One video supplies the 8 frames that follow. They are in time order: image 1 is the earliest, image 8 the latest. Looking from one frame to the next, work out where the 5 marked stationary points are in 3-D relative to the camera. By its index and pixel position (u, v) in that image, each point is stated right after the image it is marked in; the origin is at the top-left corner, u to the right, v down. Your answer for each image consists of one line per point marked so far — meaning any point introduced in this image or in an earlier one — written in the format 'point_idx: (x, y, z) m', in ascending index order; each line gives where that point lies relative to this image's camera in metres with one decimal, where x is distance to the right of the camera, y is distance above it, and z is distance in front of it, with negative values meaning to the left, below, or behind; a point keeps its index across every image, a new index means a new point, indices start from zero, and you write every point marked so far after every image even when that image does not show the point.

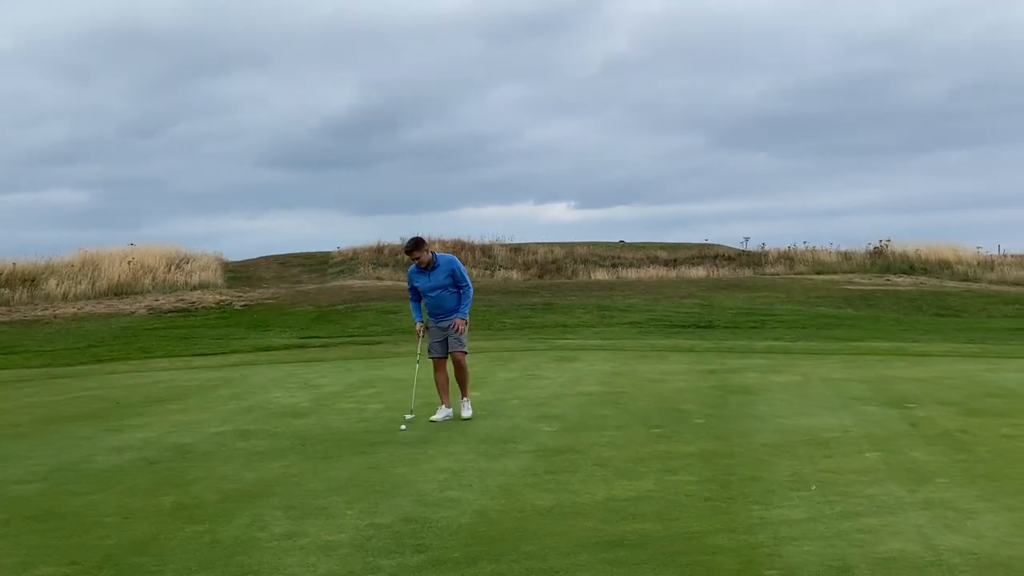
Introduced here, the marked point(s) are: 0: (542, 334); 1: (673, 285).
0: (+0.5, -0.7, +12.8) m
1: (+3.4, 0.0, +18.5) m
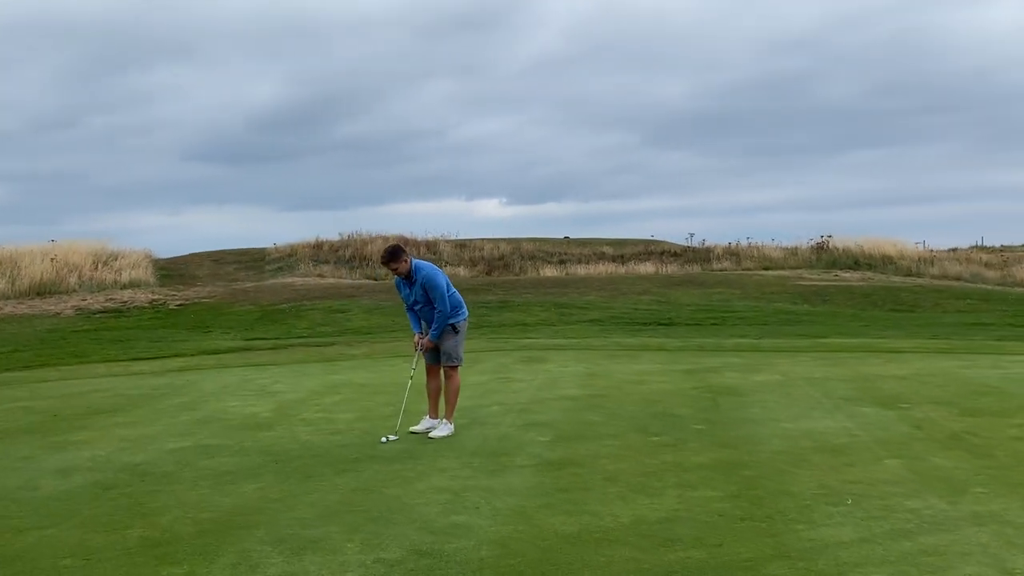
0: (-0.1, -0.7, +12.3) m
1: (+2.4, +0.1, +18.3) m
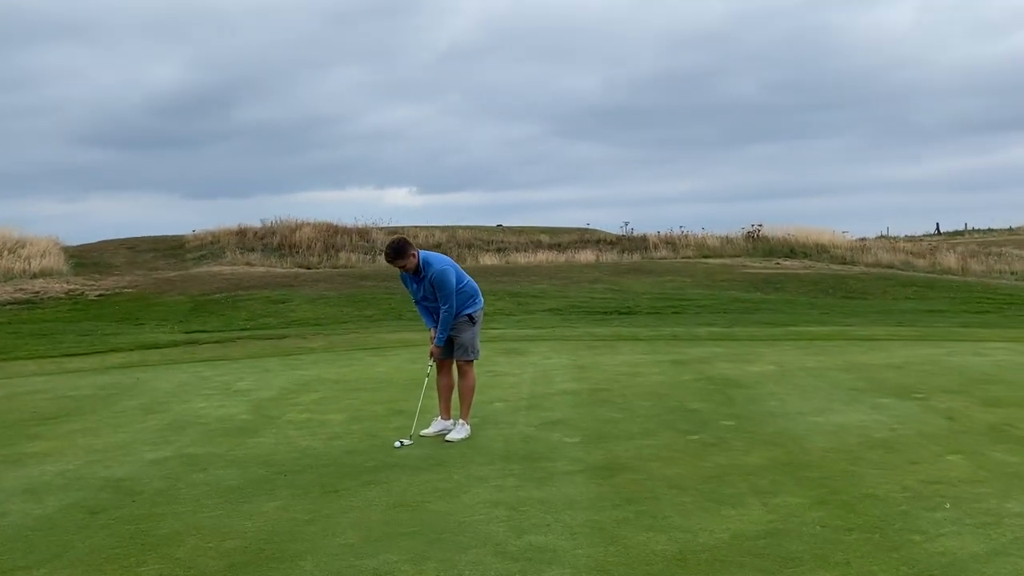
0: (-0.6, -0.5, +11.8) m
1: (+1.3, +0.3, +17.9) m
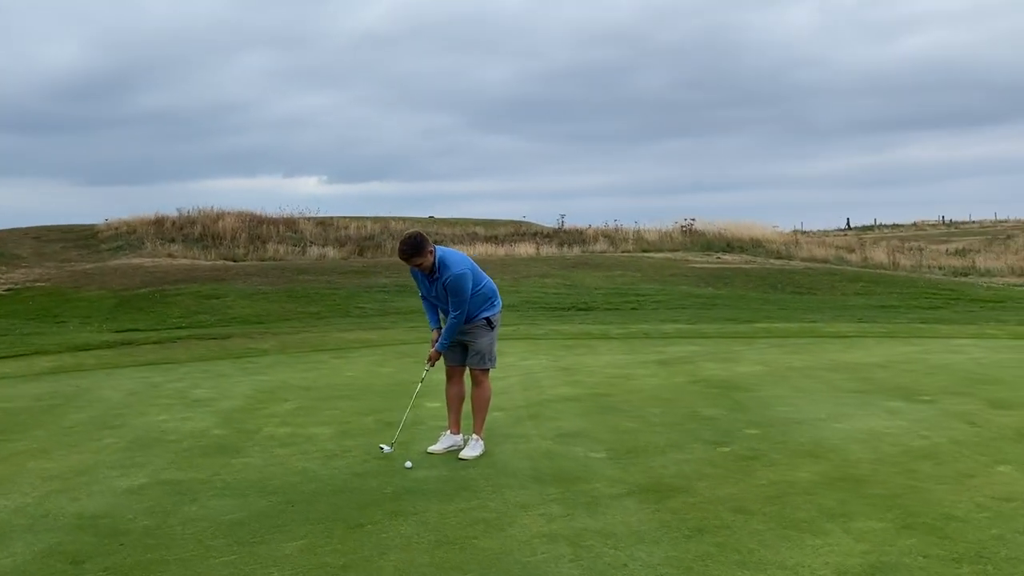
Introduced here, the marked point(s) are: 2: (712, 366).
0: (-1.1, -0.5, +11.2) m
1: (+0.1, +0.4, +17.5) m
2: (+1.8, -0.7, +7.9) m
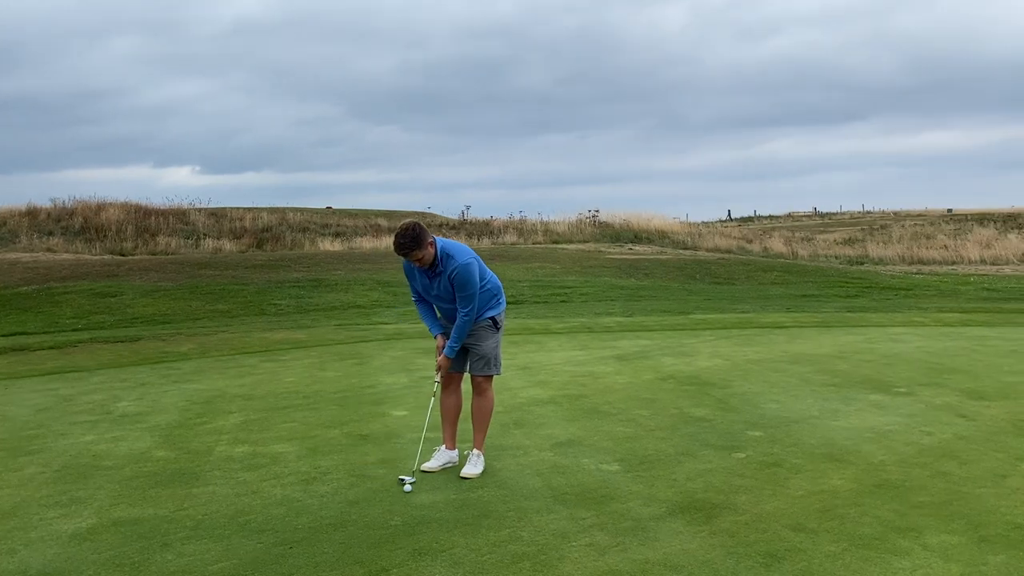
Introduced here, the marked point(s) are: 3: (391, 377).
0: (-2.0, -0.4, +10.5) m
1: (-1.5, +0.6, +16.9) m
2: (+1.4, -0.6, +7.7) m
3: (-1.0, -0.7, +6.9) m
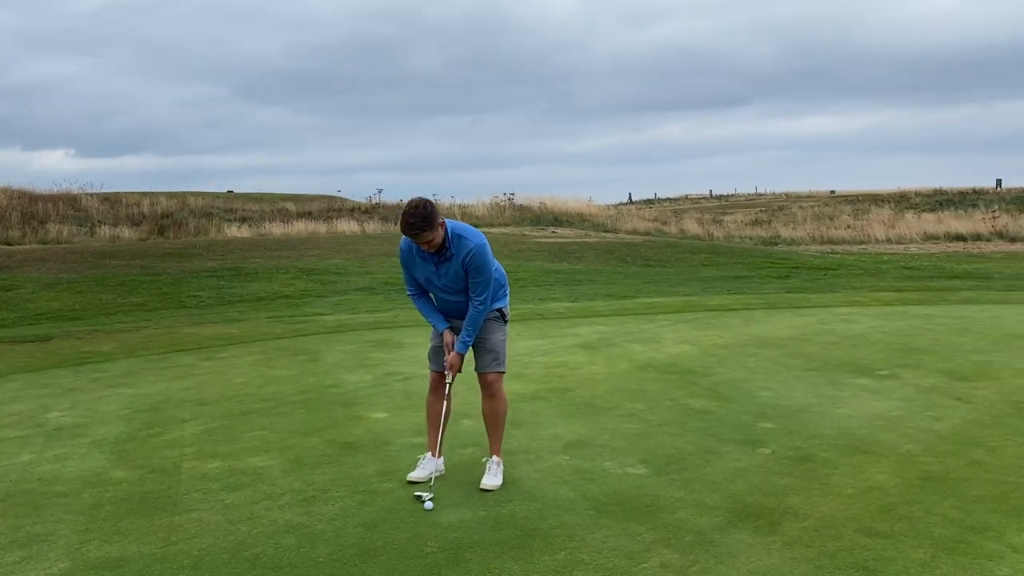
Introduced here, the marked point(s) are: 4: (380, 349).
0: (-2.6, -0.3, +9.8) m
1: (-2.9, +0.8, +16.2) m
2: (+1.1, -0.5, +7.4) m
3: (-1.2, -0.6, +6.4) m
4: (-1.1, -0.5, +7.4) m
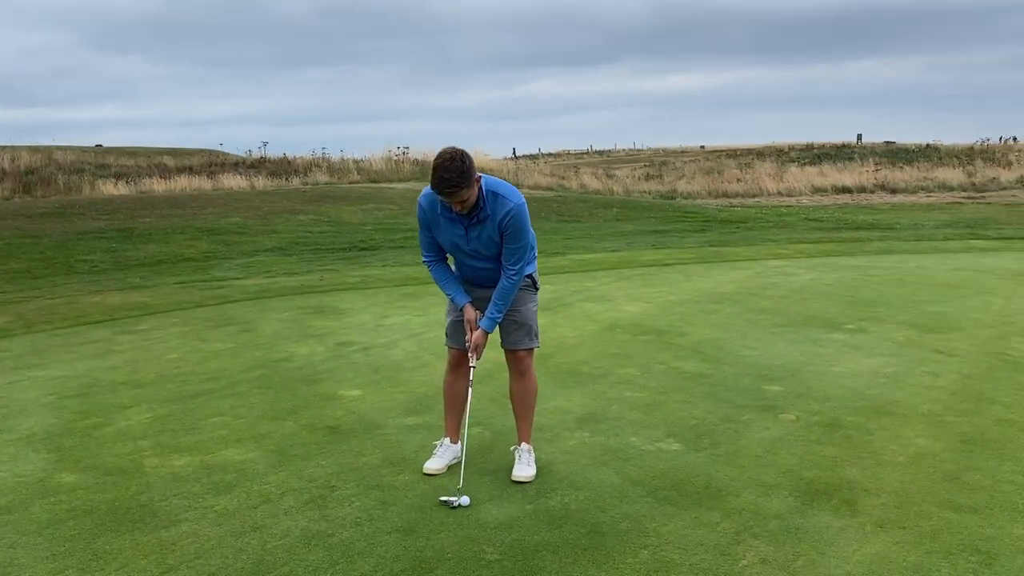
0: (-3.3, +0.1, +9.0) m
1: (-4.5, +1.5, +15.2) m
2: (+0.7, -0.2, +7.1) m
3: (-1.4, -0.4, +5.8) m
4: (-1.5, -0.2, +6.8) m
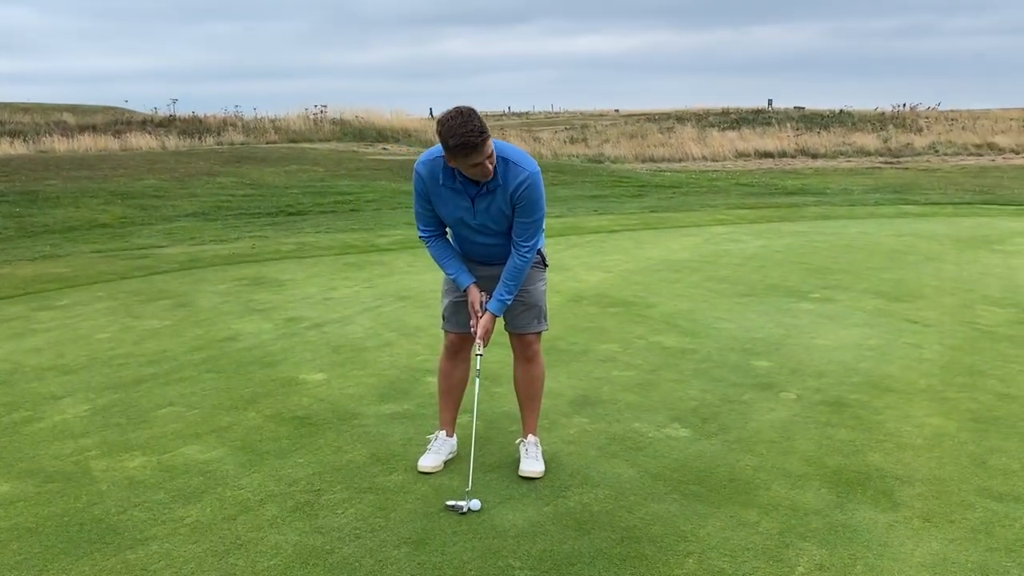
0: (-3.8, +0.4, +8.3) m
1: (-5.6, +2.1, +14.3) m
2: (+0.3, +0.1, +6.8) m
3: (-1.6, -0.2, +5.3) m
4: (-1.8, 0.0, +6.3) m
